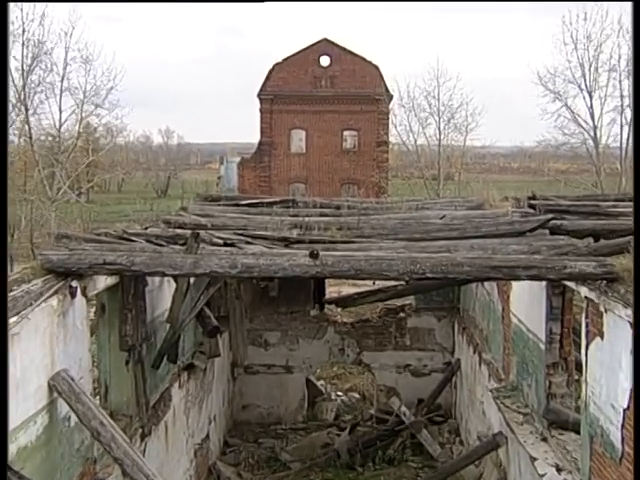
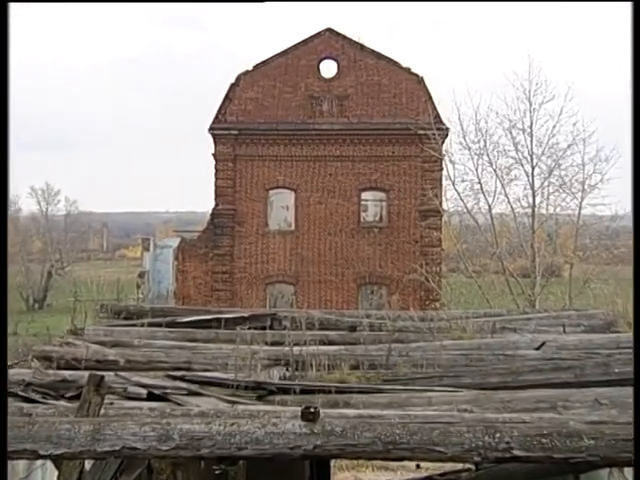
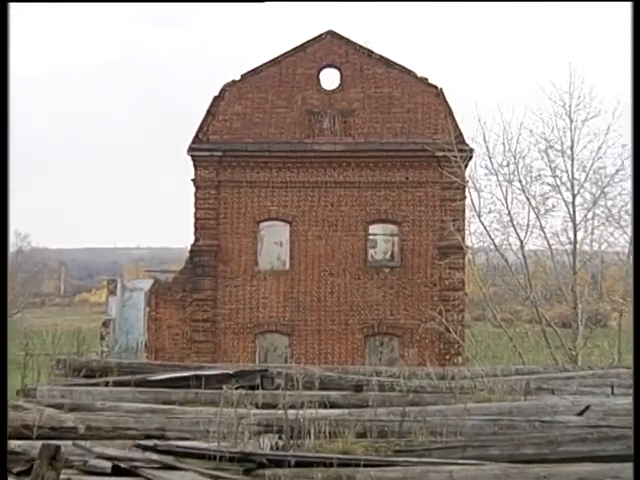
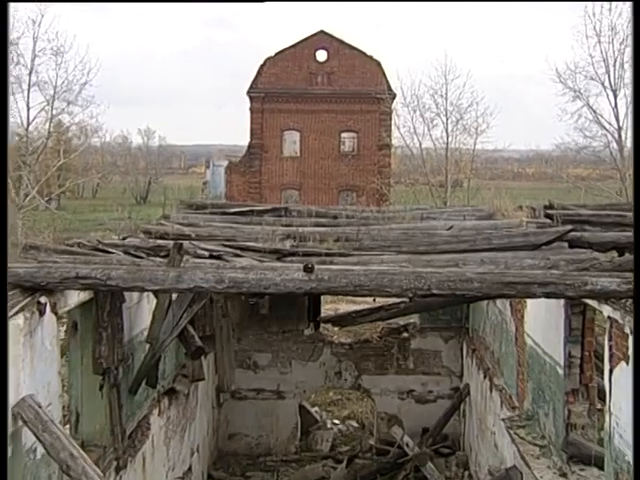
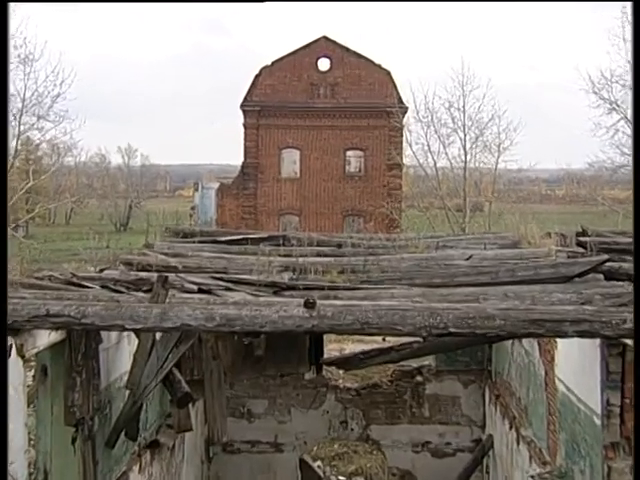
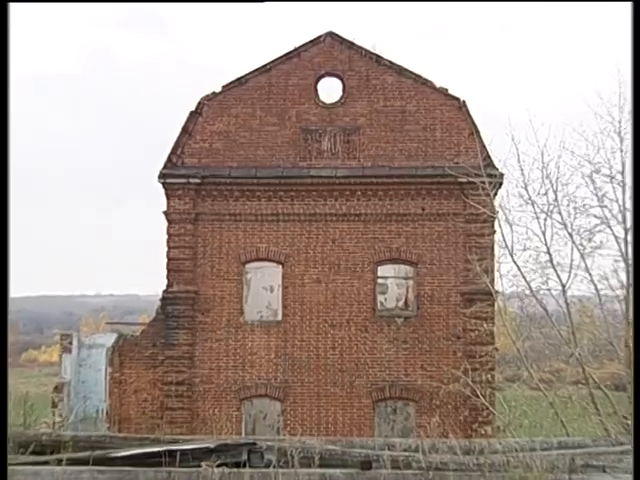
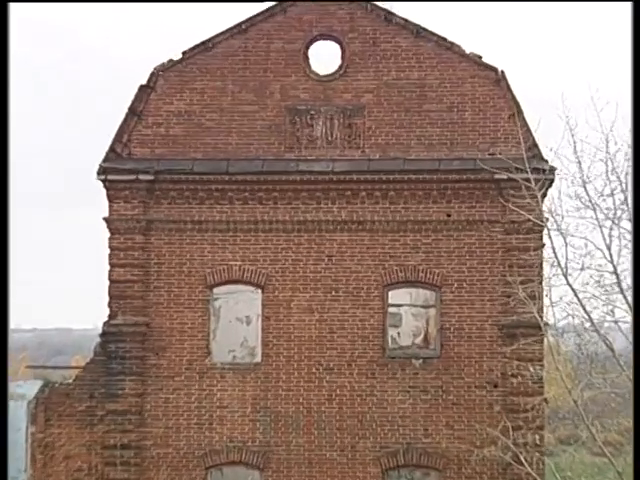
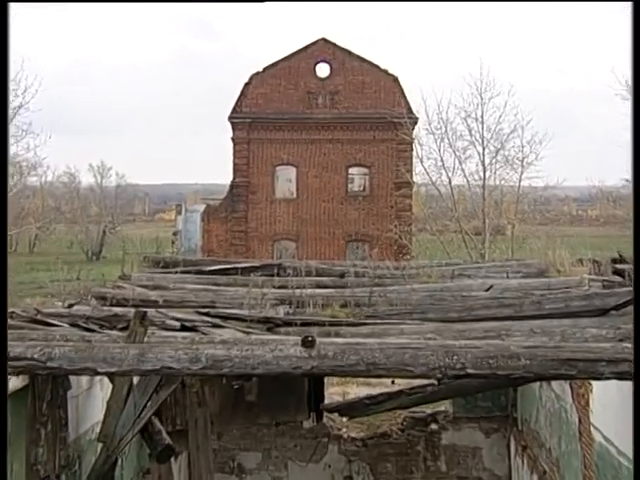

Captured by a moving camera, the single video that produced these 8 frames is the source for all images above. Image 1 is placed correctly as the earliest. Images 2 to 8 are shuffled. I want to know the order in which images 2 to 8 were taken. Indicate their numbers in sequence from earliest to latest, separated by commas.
4, 5, 8, 2, 3, 6, 7
